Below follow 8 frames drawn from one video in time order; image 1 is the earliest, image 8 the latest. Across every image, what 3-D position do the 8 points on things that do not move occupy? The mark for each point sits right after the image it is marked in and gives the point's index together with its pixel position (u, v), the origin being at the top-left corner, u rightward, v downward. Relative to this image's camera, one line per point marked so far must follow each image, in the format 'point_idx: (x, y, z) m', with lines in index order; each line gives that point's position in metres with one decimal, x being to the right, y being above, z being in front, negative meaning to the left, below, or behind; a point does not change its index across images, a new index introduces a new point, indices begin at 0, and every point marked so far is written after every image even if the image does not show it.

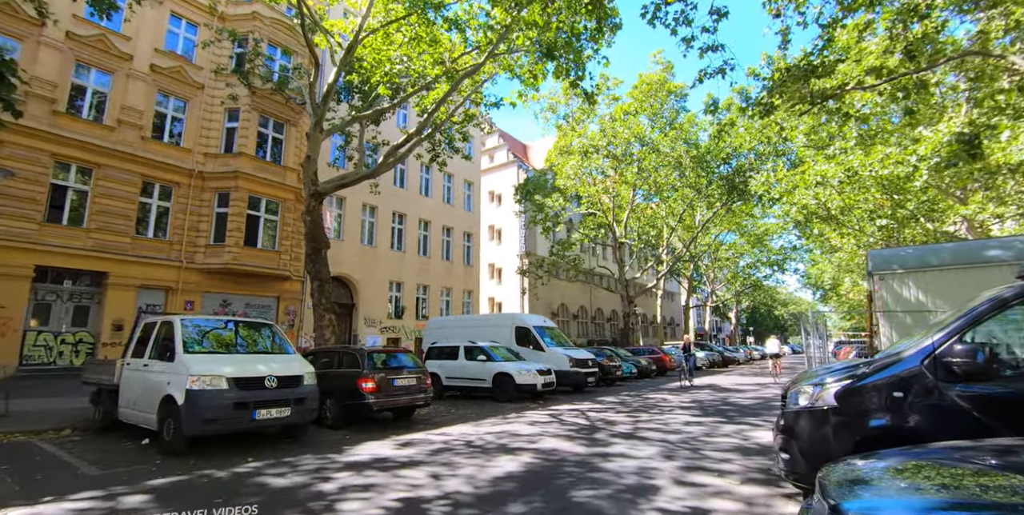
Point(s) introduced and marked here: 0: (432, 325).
0: (-2.4, -2.1, +15.8) m
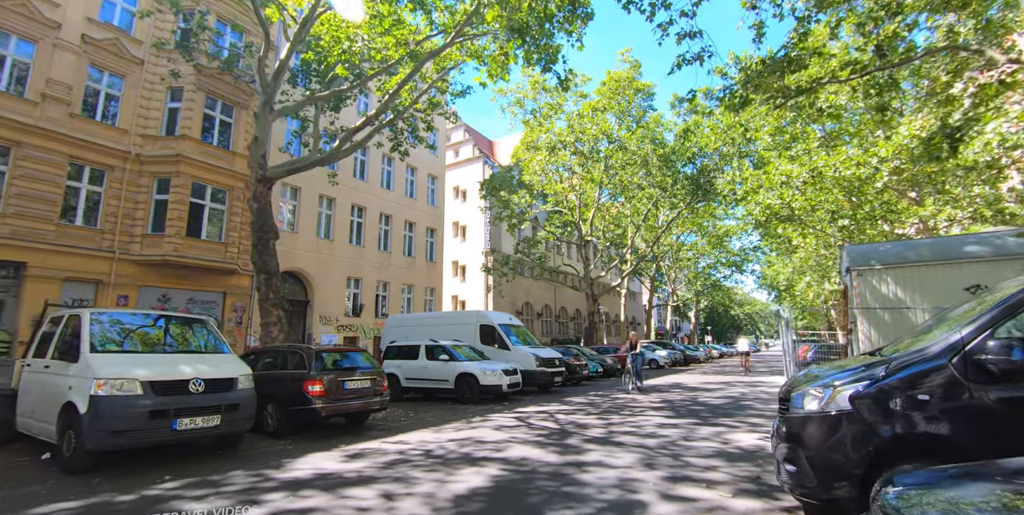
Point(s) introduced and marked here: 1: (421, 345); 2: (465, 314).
0: (-3.5, -1.9, +15.0) m
1: (-2.1, -2.0, +11.7) m
2: (-1.2, -1.5, +13.8) m
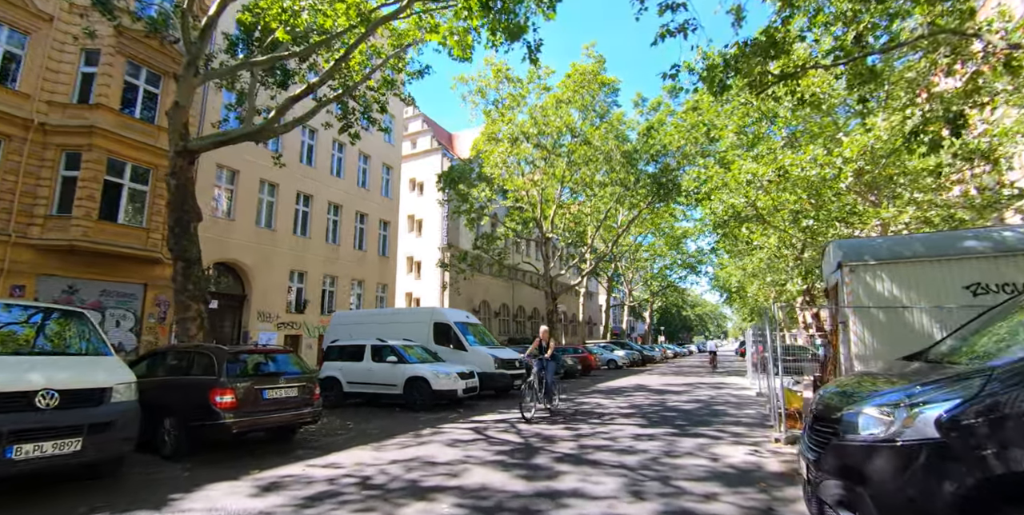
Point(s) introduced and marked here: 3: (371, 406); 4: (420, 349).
0: (-4.6, -1.6, +13.6) m
1: (-2.9, -1.8, +10.5) m
2: (-2.2, -1.3, +12.6) m
3: (-2.8, -2.9, +10.3) m
4: (-1.9, -2.0, +10.9) m
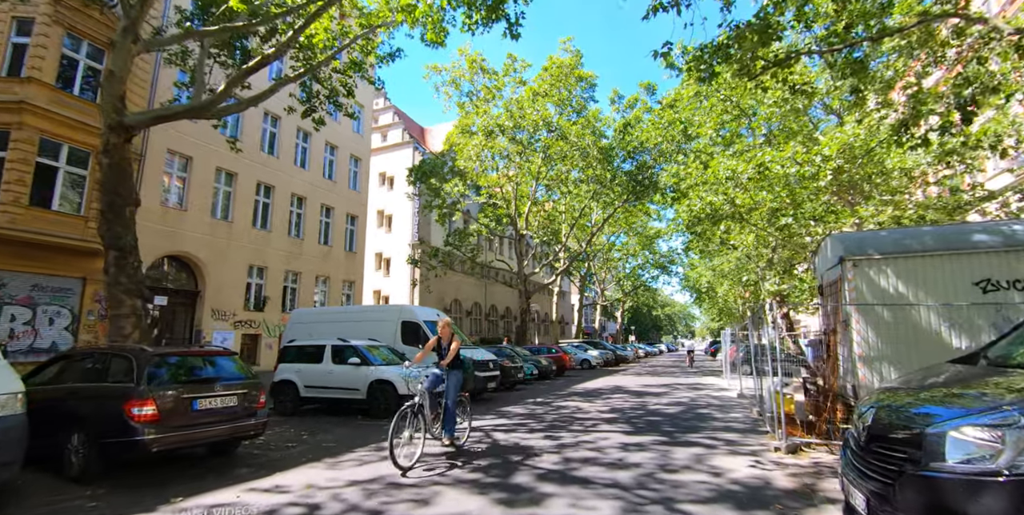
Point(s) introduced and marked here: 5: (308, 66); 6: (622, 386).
0: (-5.2, -1.5, +12.6) m
1: (-3.4, -1.6, +9.6) m
2: (-2.8, -1.2, +11.7) m
3: (-3.3, -2.8, +9.4) m
4: (-2.4, -1.8, +10.0) m
5: (-4.8, +4.5, +12.3) m
6: (+3.4, -3.9, +16.1) m
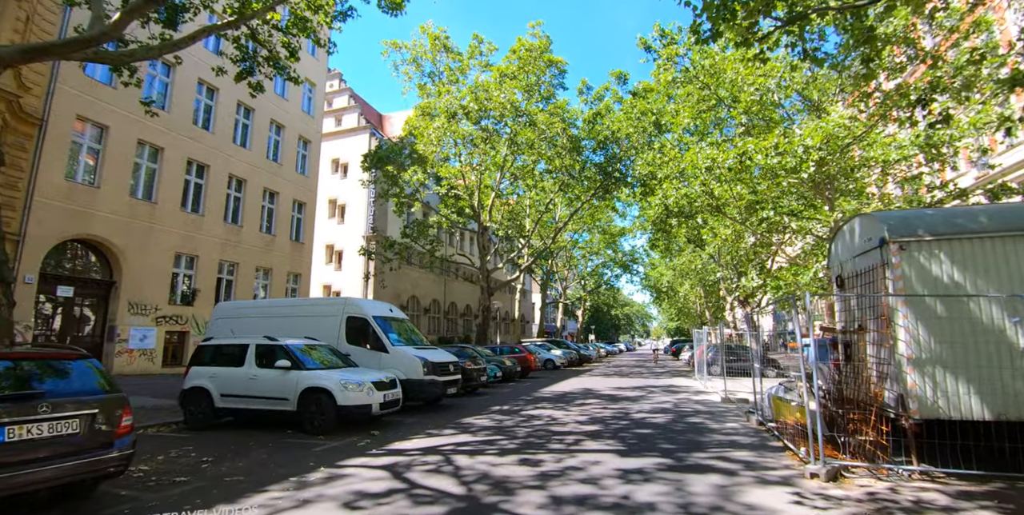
0: (-6.0, -1.1, +10.7) m
1: (-3.9, -1.3, +7.8) m
2: (-3.5, -0.9, +10.0) m
3: (-3.8, -2.5, +7.7) m
4: (-3.0, -1.6, +8.3) m
5: (-5.4, +4.8, +10.5) m
6: (+2.3, -3.7, +14.9) m
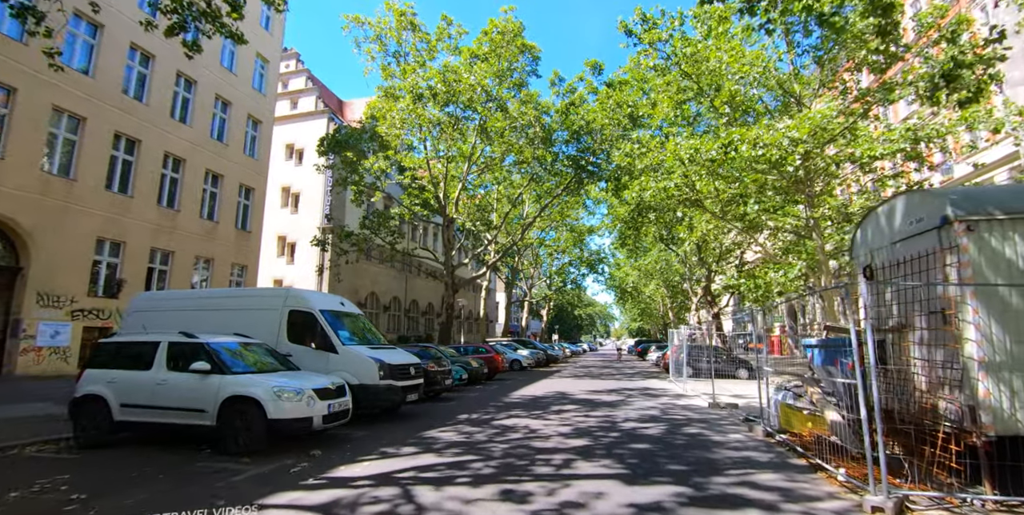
0: (-6.5, -0.8, +9.1) m
1: (-4.2, -1.0, +6.3) m
2: (-4.0, -0.6, +8.5) m
3: (-4.1, -2.2, +6.2) m
4: (-3.3, -1.3, +6.9) m
5: (-5.8, +5.1, +8.8) m
6: (+1.4, -3.5, +13.8) m
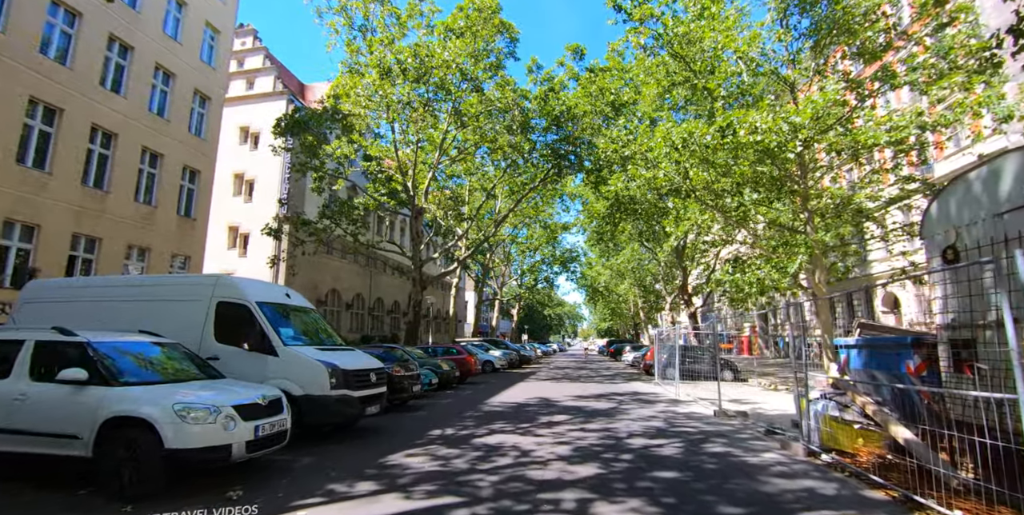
0: (-6.7, -0.5, +7.2) m
1: (-4.3, -0.7, +4.6) m
2: (-4.2, -0.3, +6.8) m
3: (-4.2, -1.9, +4.5) m
4: (-3.4, -1.0, +5.2) m
5: (-6.0, +5.4, +7.0) m
6: (+0.9, -3.3, +12.4) m
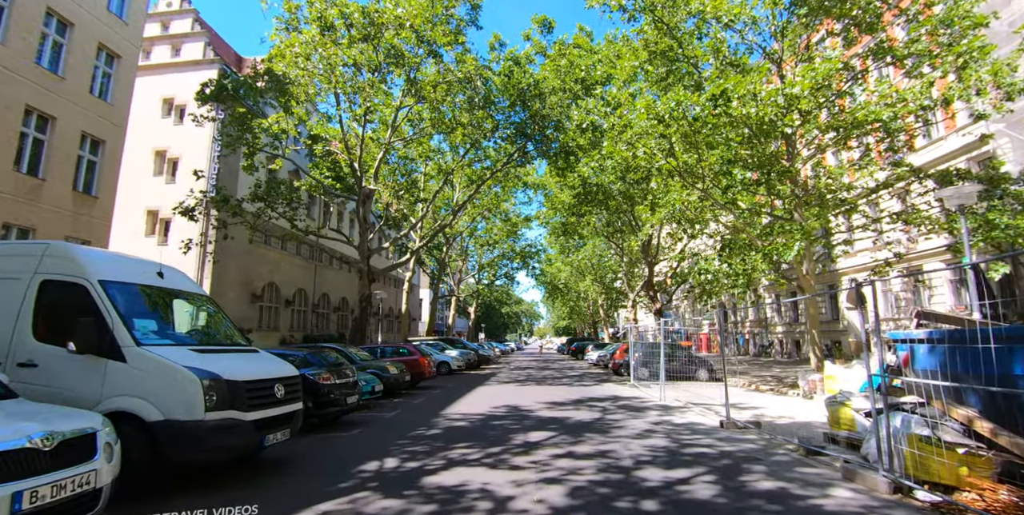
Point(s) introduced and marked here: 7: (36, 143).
0: (-7.0, -0.1, +4.8) m
1: (-4.4, -0.4, +2.4) m
2: (-4.5, +0.1, +4.6) m
3: (-4.3, -1.5, +2.3) m
4: (-3.6, -0.6, +3.1) m
5: (-6.2, +5.8, +4.7) m
6: (+0.1, -3.0, +10.6) m
7: (-13.0, +3.1, +14.5) m
